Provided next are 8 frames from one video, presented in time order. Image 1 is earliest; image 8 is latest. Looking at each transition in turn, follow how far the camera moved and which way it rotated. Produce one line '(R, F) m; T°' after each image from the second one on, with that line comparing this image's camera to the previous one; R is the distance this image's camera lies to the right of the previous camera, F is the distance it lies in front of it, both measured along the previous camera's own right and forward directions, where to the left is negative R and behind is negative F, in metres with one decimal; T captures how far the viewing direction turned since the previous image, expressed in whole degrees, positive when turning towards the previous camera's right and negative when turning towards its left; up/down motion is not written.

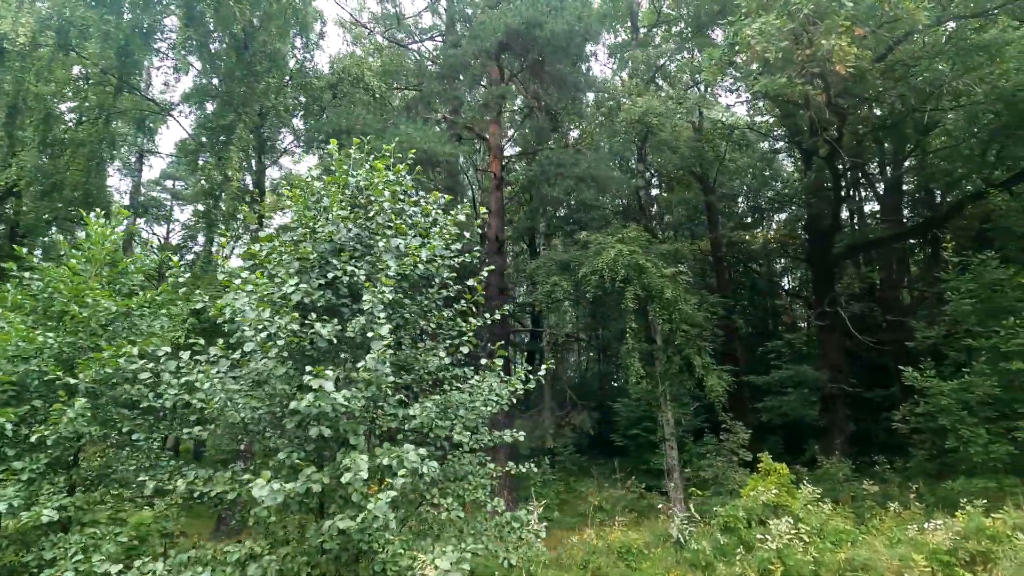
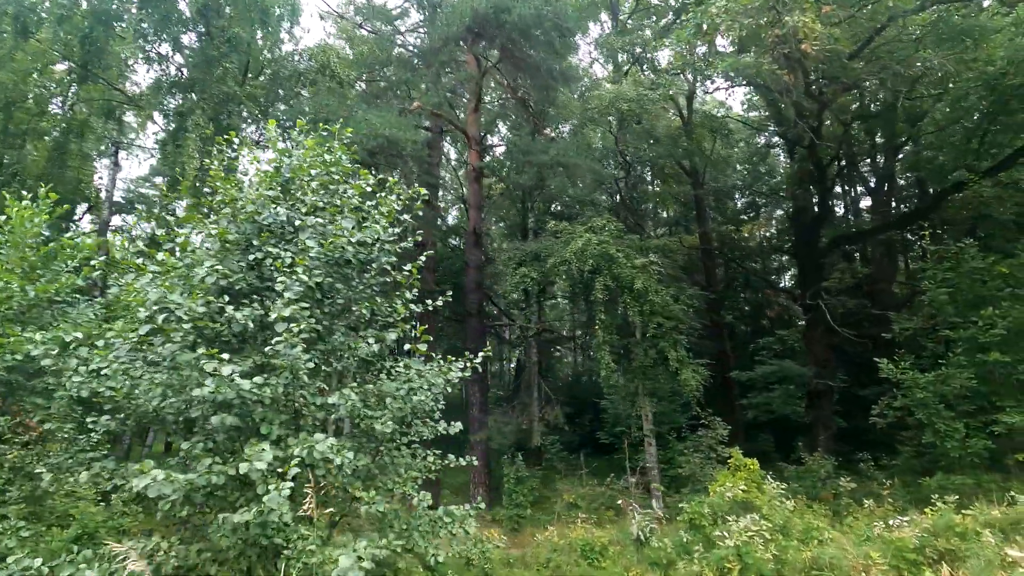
(+0.7, +0.3) m; 0°
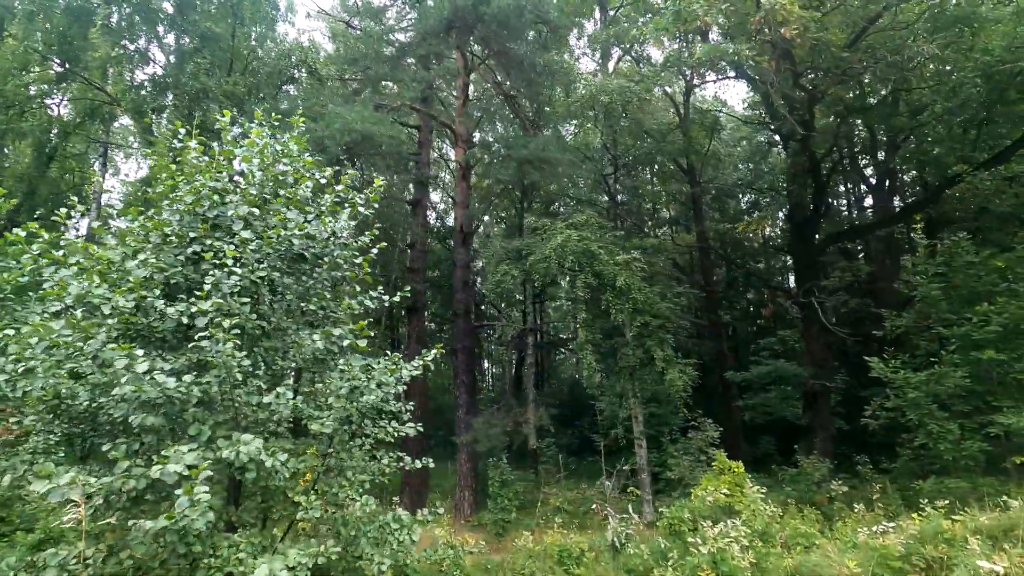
(+0.5, +0.3) m; -1°
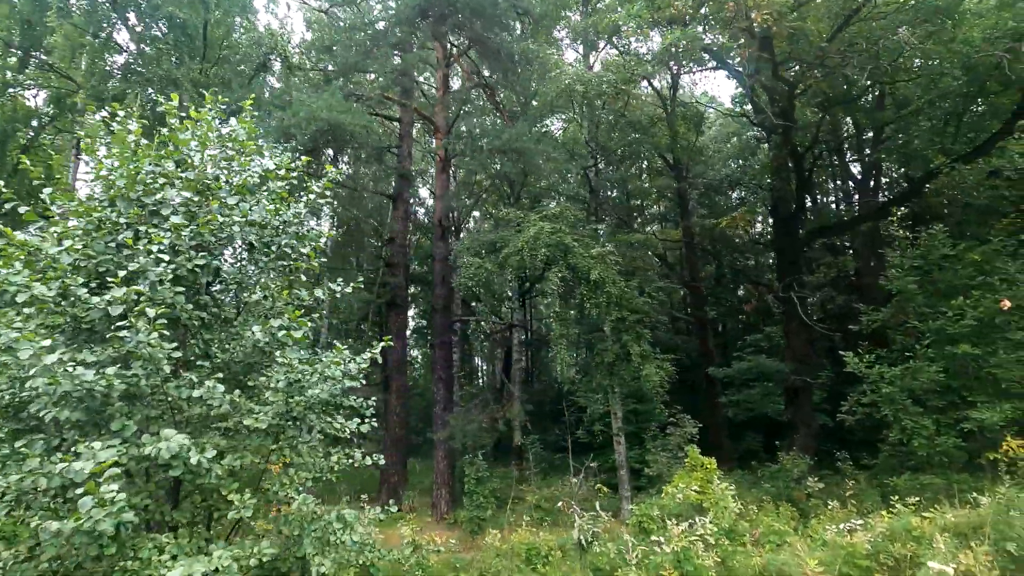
(+0.4, +0.2) m; +1°
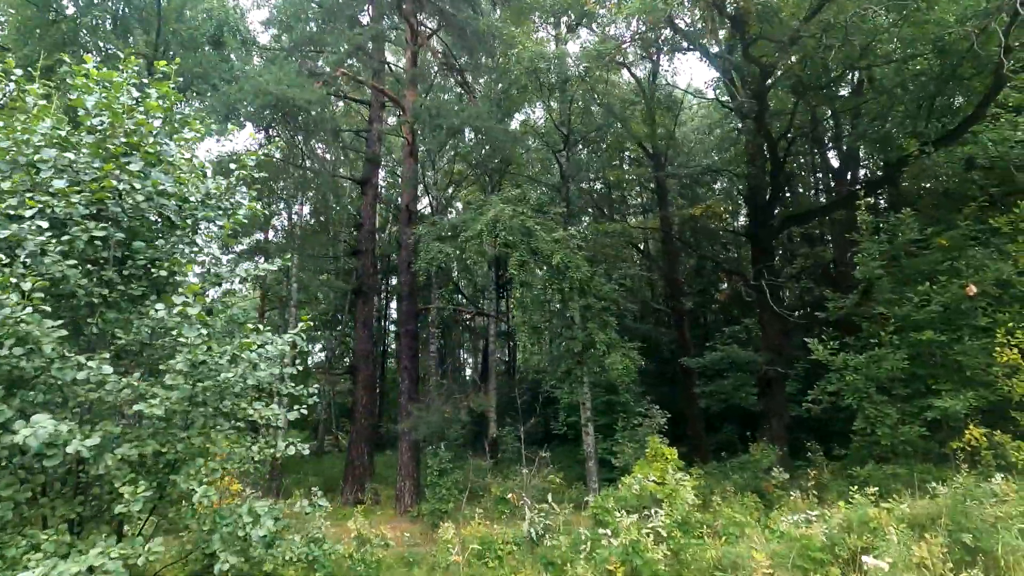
(+0.5, +0.4) m; +1°
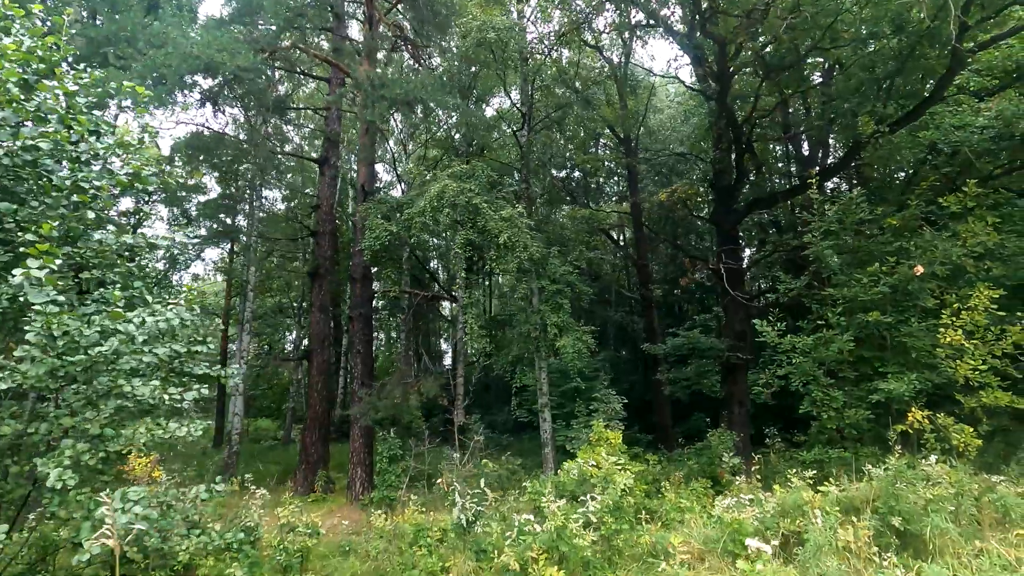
(+0.7, +0.3) m; +2°
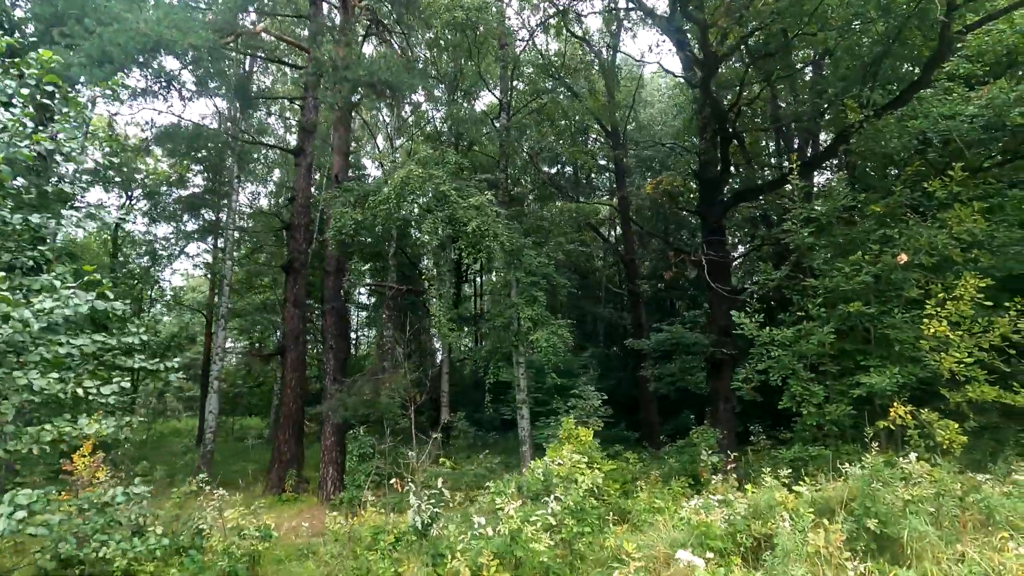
(+0.5, +0.4) m; 0°
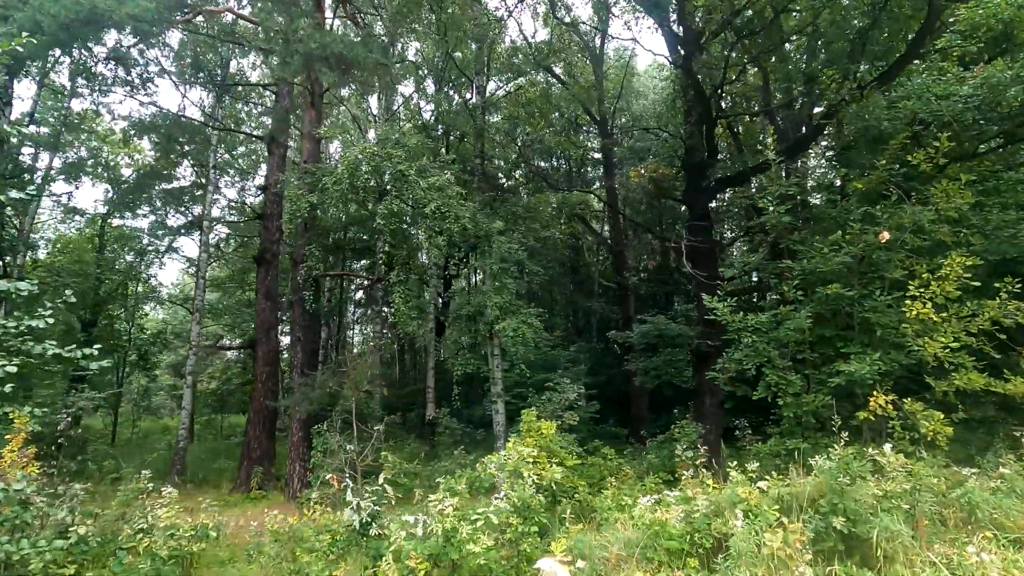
(+0.6, +0.5) m; 0°
